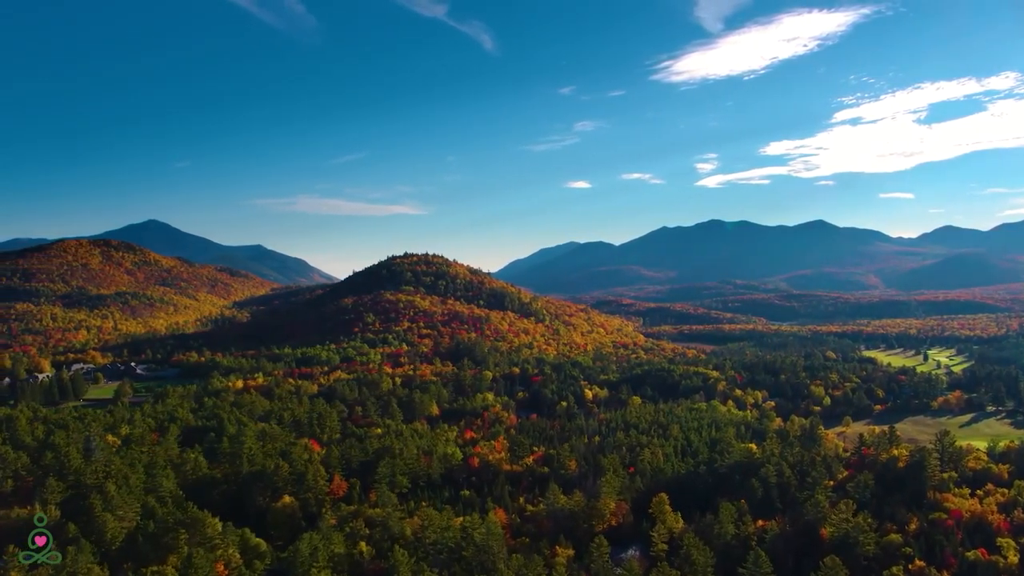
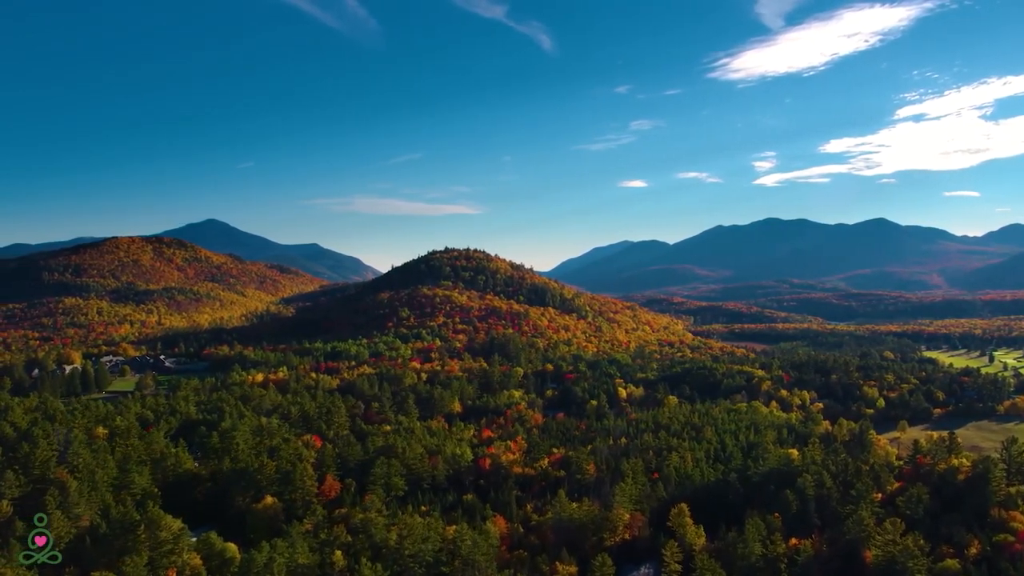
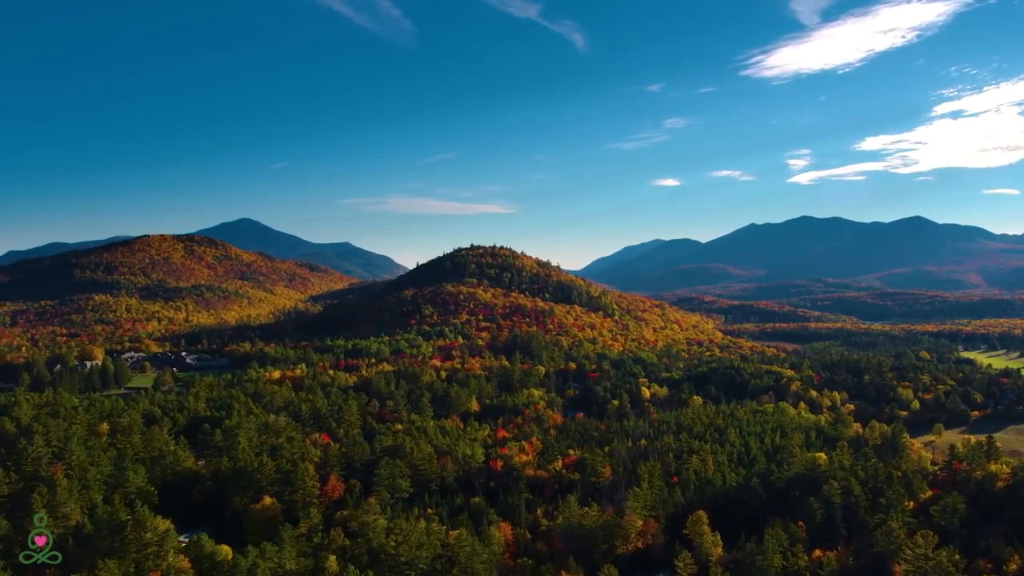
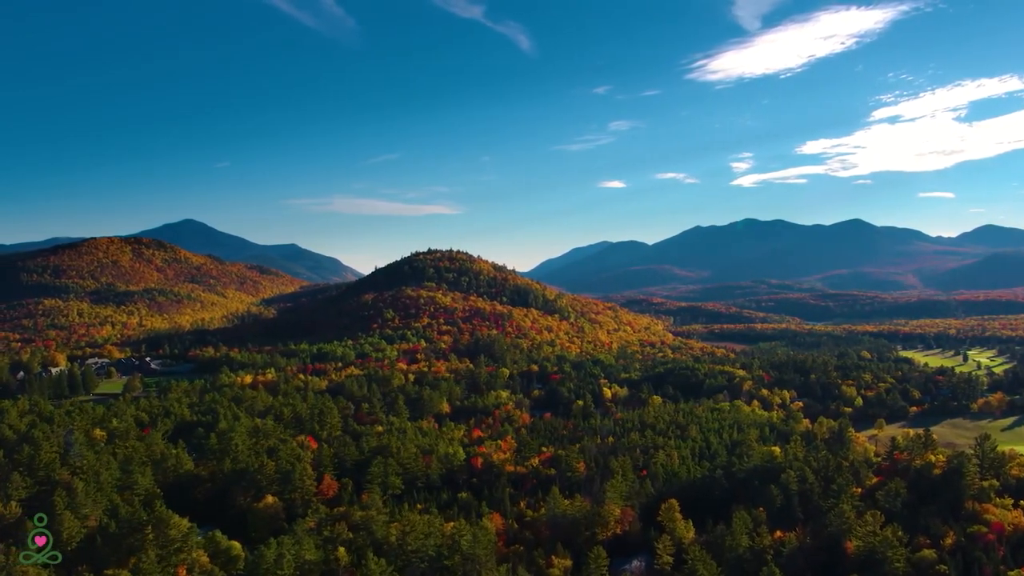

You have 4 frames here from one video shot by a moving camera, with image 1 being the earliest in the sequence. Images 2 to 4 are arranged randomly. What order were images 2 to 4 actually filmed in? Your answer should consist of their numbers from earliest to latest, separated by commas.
4, 2, 3
